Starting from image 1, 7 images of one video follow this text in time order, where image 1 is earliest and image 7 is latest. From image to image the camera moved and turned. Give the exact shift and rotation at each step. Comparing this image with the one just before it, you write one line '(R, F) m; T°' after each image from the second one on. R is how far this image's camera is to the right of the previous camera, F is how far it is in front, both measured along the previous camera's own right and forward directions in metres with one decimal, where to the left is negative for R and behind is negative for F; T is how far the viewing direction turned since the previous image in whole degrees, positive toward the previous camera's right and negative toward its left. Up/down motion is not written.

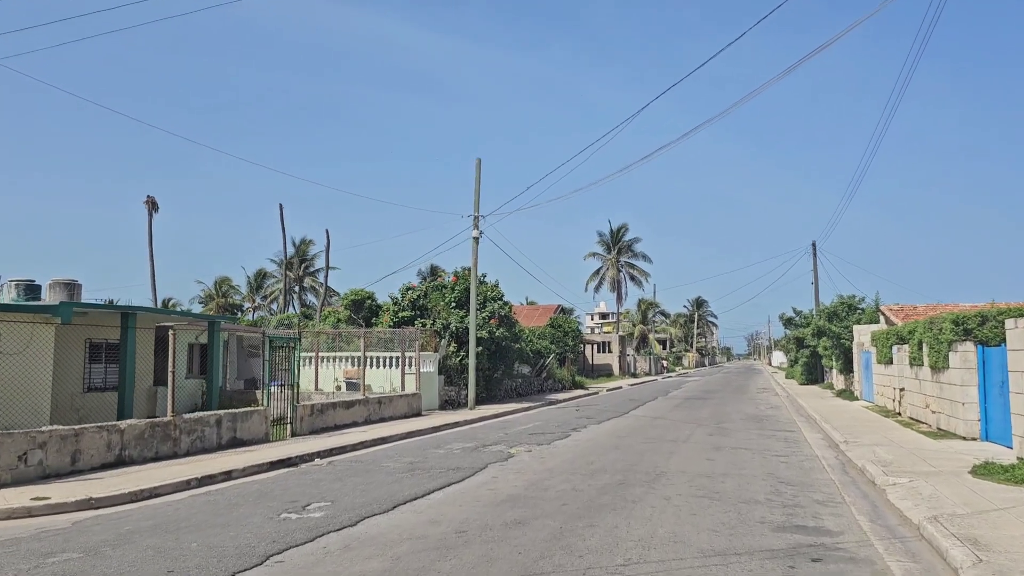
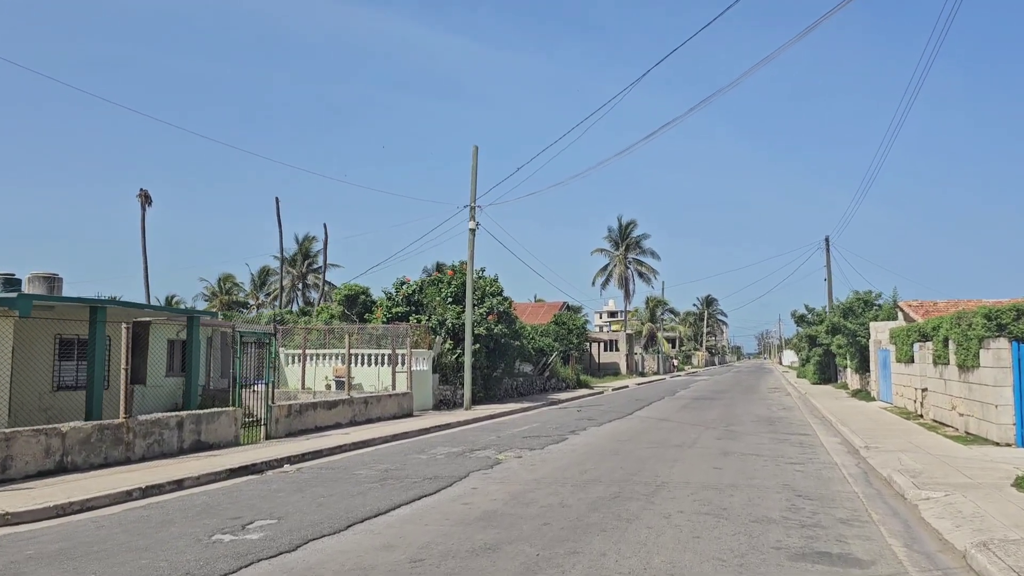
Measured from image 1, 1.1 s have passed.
(+0.3, +1.1) m; -1°
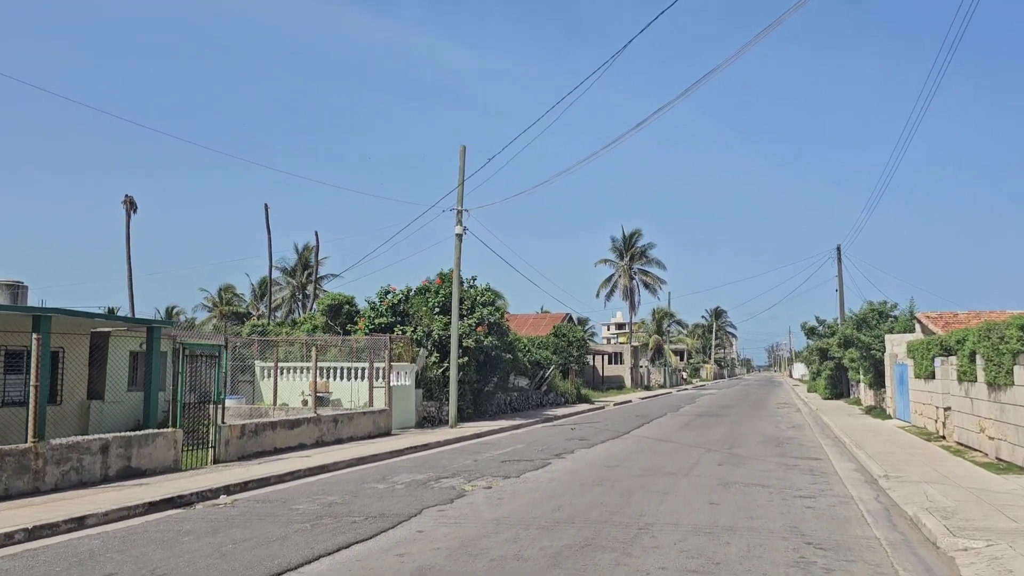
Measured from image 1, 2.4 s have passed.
(+0.5, +1.4) m; -1°
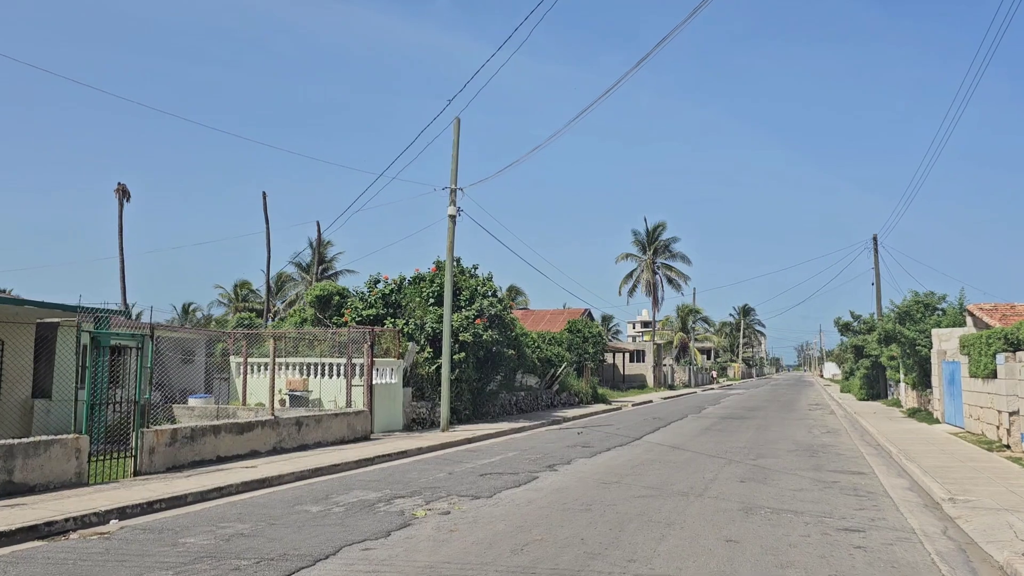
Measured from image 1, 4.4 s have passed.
(+0.6, +2.2) m; -2°
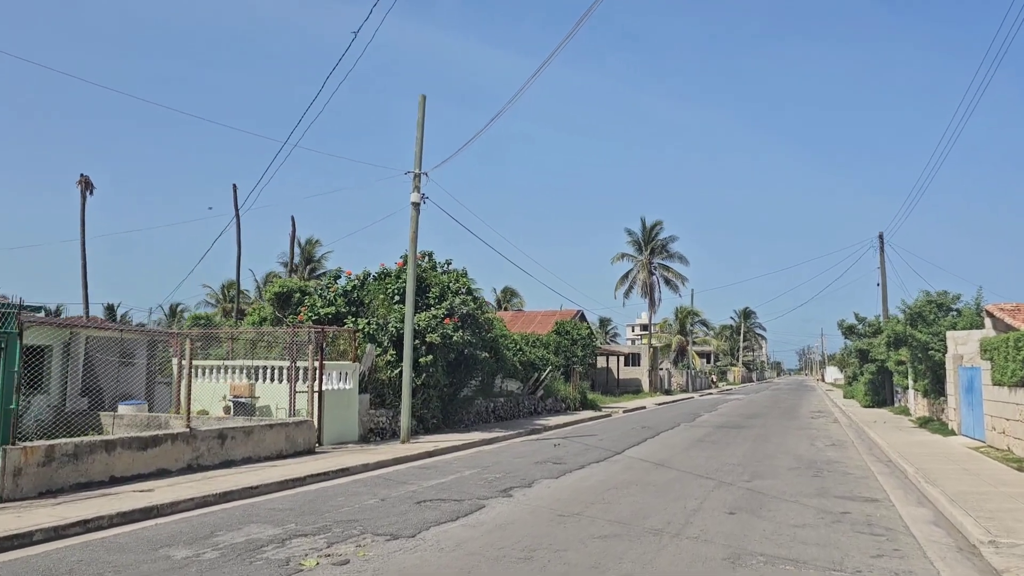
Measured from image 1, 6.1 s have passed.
(+0.6, +1.9) m; 0°
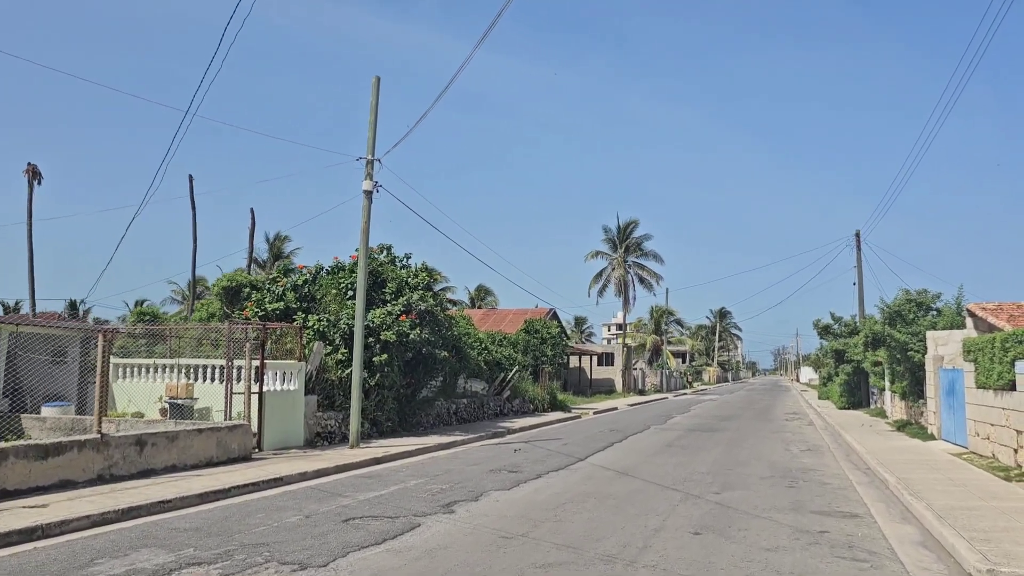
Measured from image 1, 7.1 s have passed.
(+0.4, +1.0) m; +1°
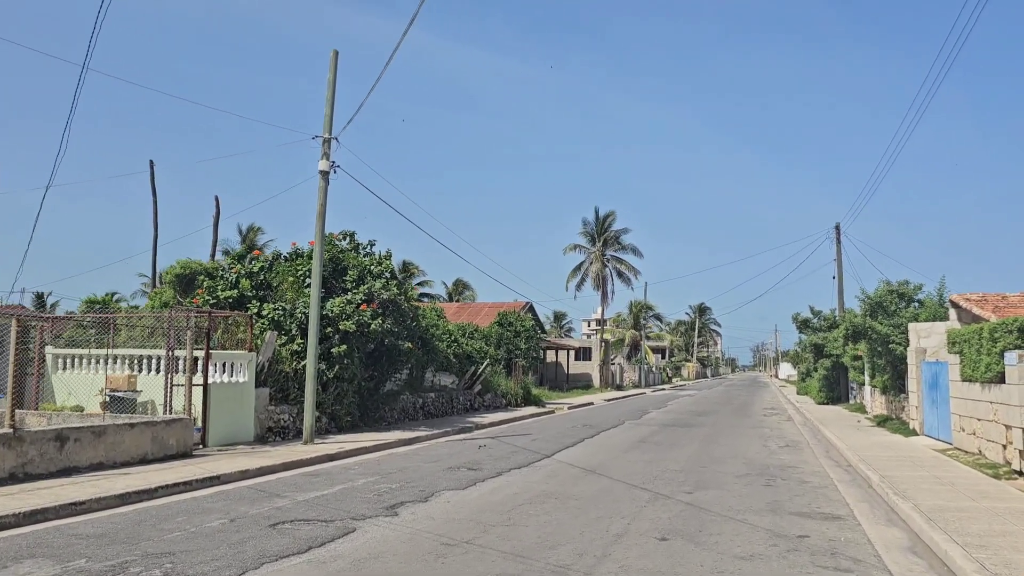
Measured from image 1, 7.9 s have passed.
(+0.3, +0.8) m; +1°
